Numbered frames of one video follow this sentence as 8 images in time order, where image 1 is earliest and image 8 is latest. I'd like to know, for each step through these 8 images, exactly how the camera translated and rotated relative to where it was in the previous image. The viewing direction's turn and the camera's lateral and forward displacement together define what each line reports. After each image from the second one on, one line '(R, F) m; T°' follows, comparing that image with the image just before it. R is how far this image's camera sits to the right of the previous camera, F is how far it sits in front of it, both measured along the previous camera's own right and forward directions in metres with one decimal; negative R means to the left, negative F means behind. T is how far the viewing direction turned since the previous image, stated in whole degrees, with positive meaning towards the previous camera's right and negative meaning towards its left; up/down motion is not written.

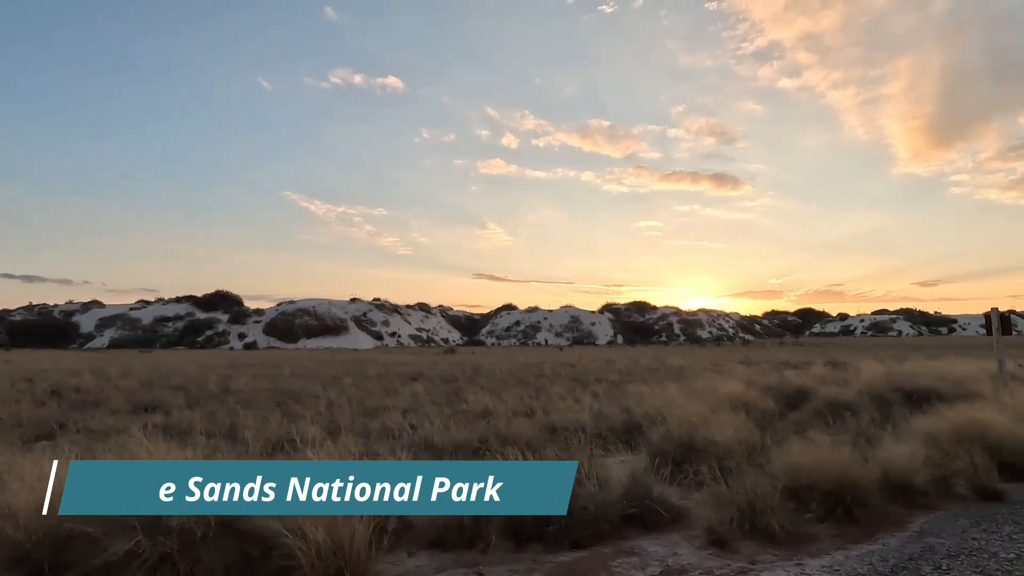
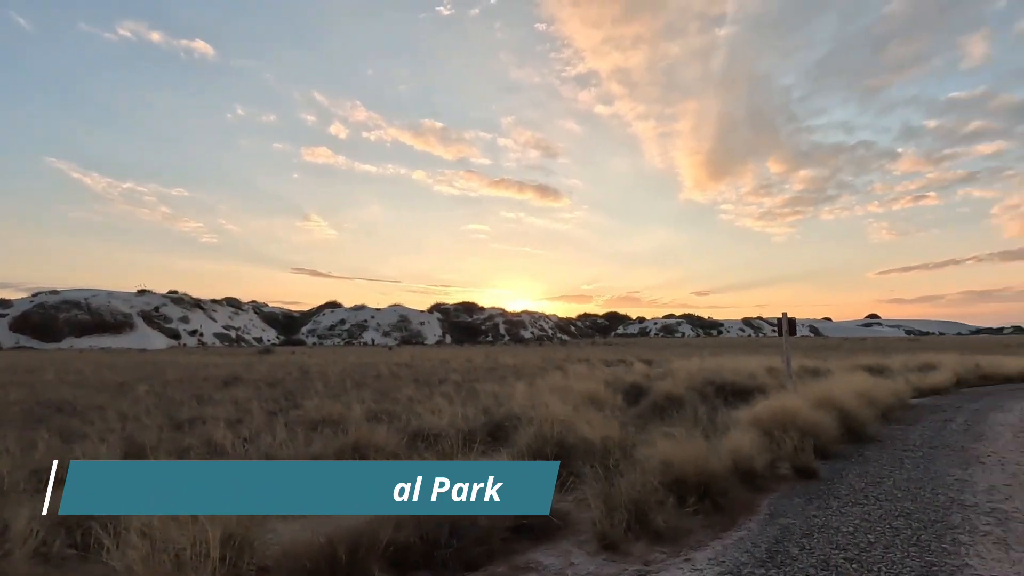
(-0.7, +0.9) m; +18°
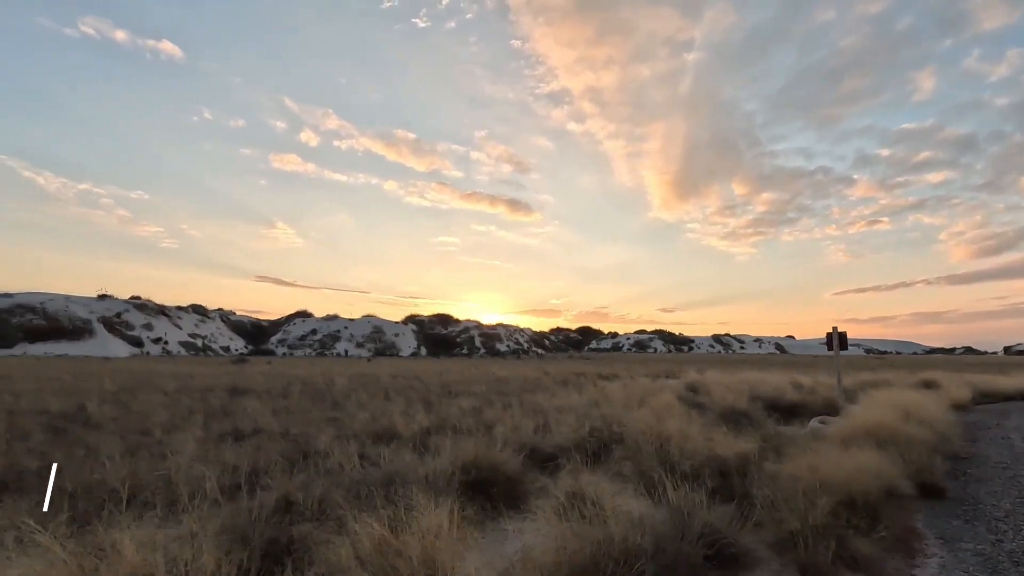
(-2.4, +0.8) m; +3°
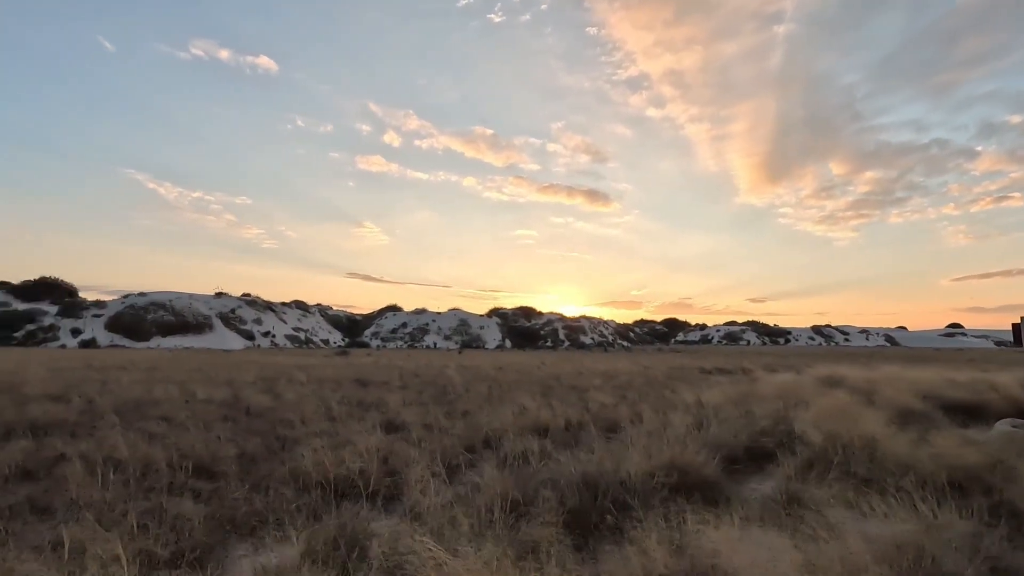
(-1.6, +0.3) m; -8°
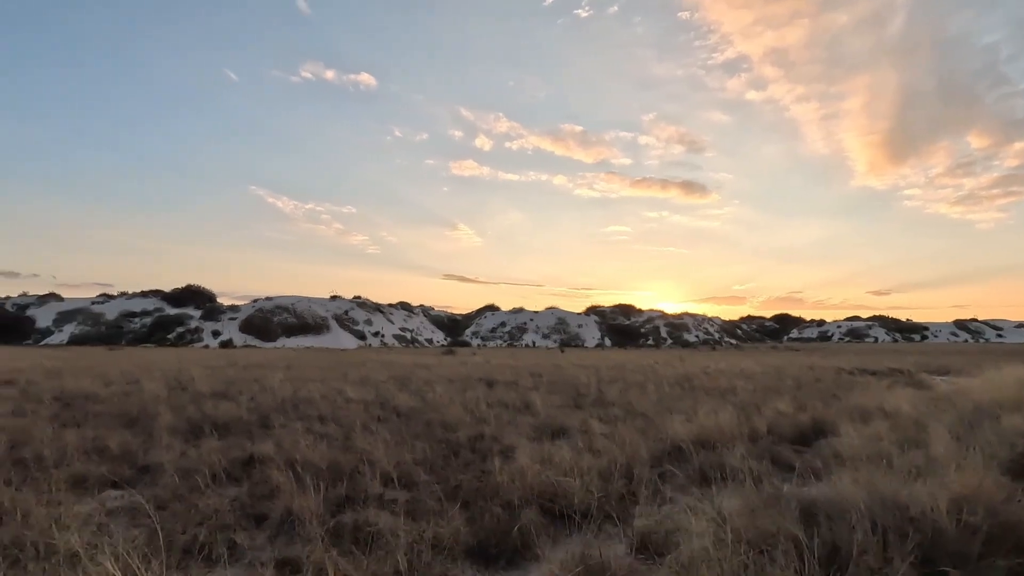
(-1.5, +0.8) m; -10°
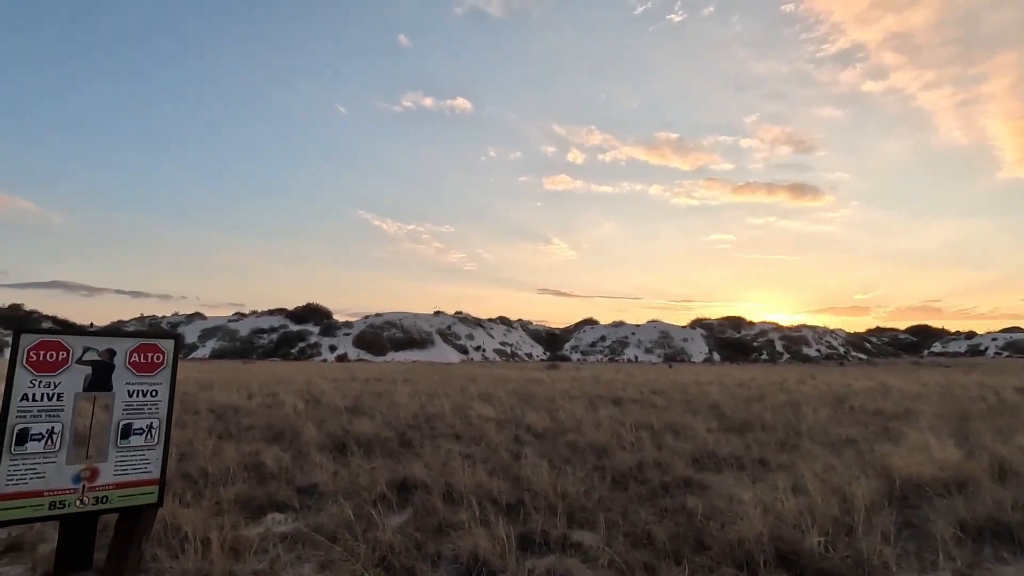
(-1.1, +0.9) m; -10°
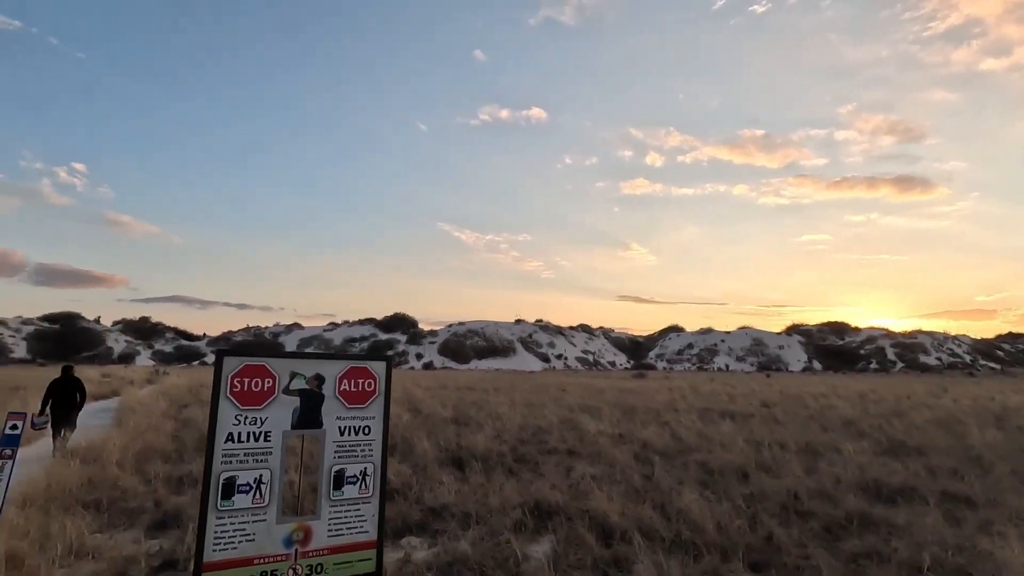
(-0.8, +0.6) m; -8°
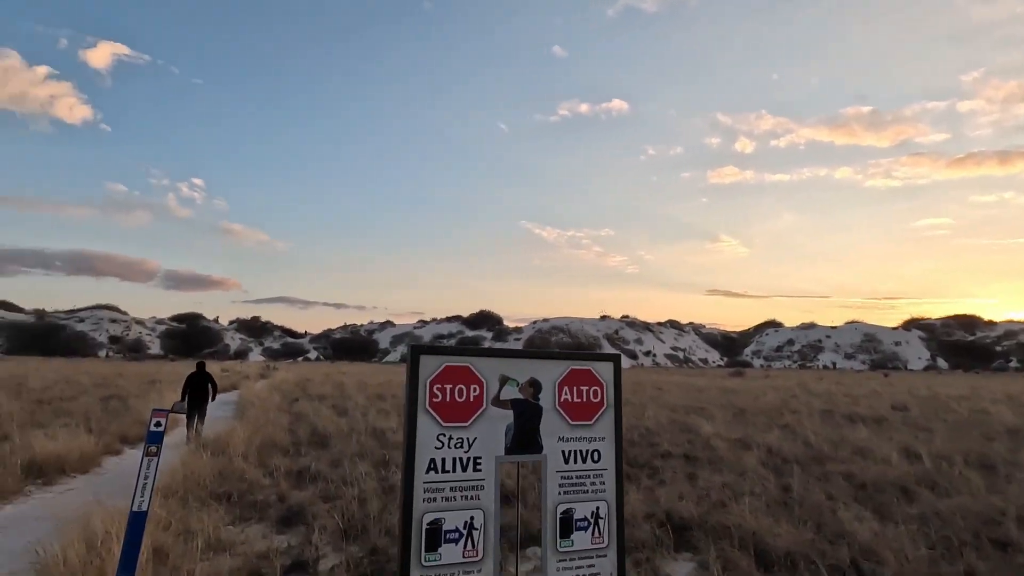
(-0.5, +0.5) m; -9°
